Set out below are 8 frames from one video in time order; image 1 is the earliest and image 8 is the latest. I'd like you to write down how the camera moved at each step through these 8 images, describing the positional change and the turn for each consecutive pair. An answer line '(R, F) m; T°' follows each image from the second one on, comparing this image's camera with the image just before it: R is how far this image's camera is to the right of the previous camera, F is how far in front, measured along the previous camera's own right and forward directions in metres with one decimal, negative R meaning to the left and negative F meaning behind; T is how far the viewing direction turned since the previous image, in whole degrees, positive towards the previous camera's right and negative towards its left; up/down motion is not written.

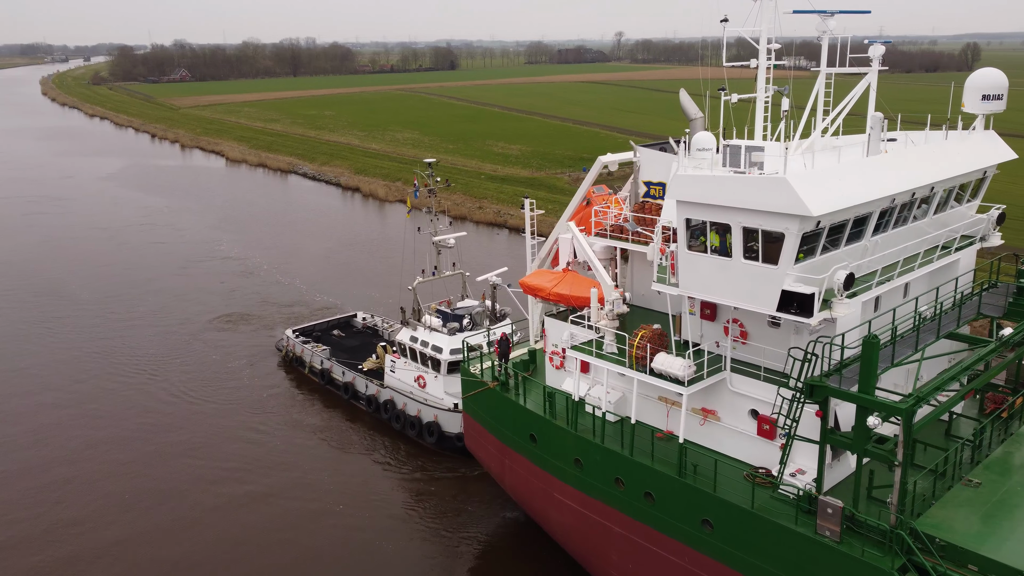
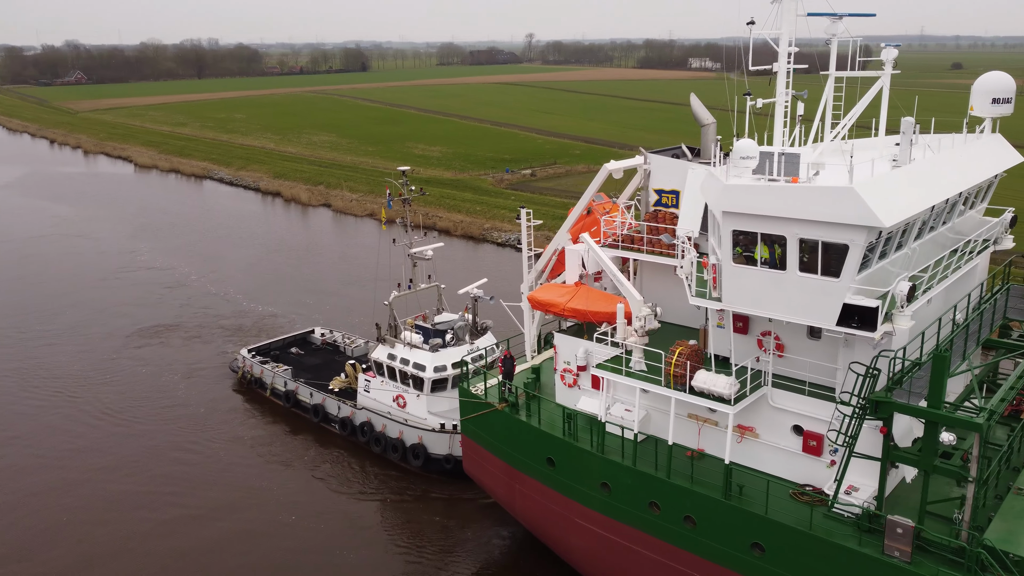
(-1.5, +0.8) m; +6°
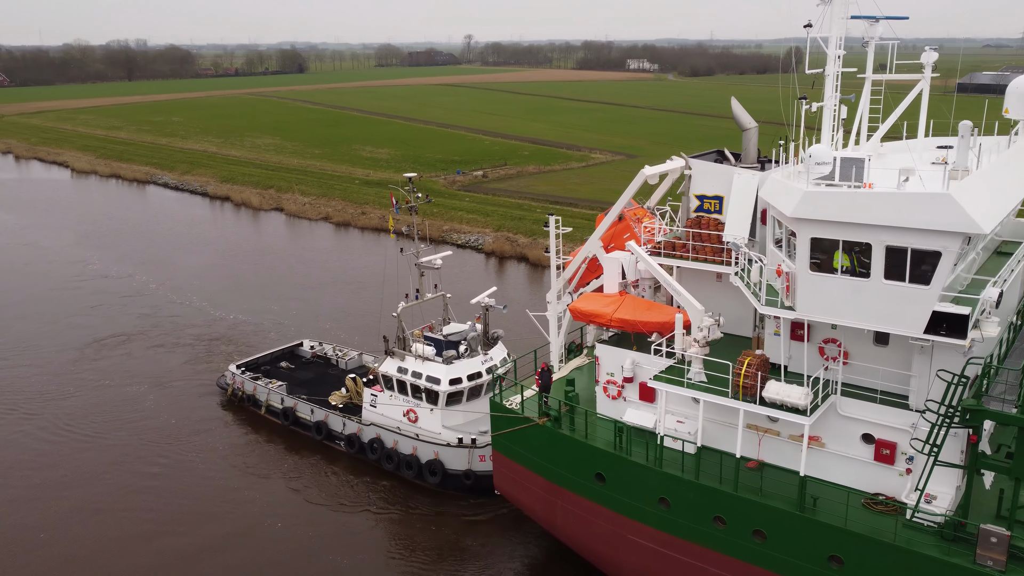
(-1.6, +0.5) m; +4°
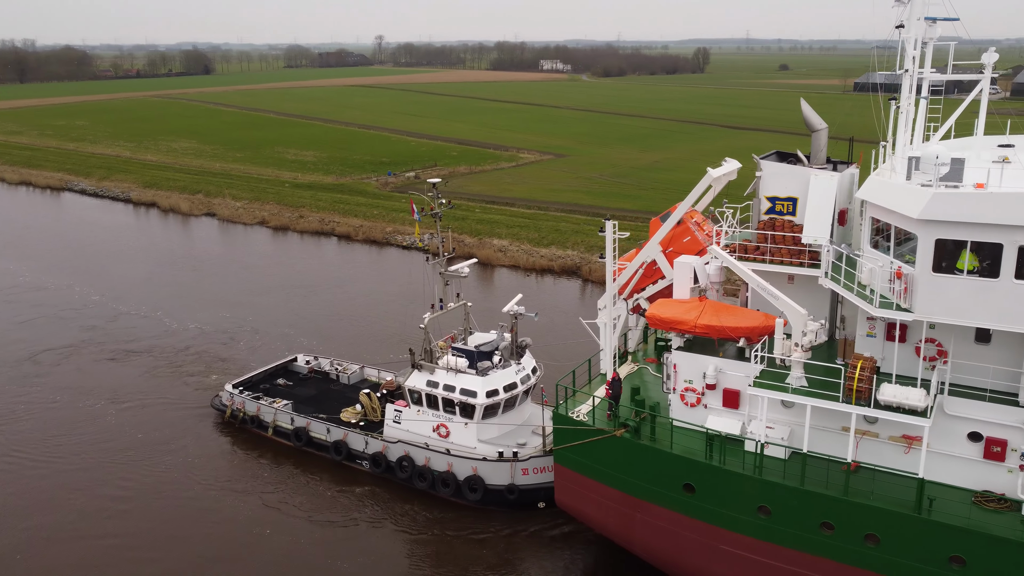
(-2.5, +0.6) m; +6°
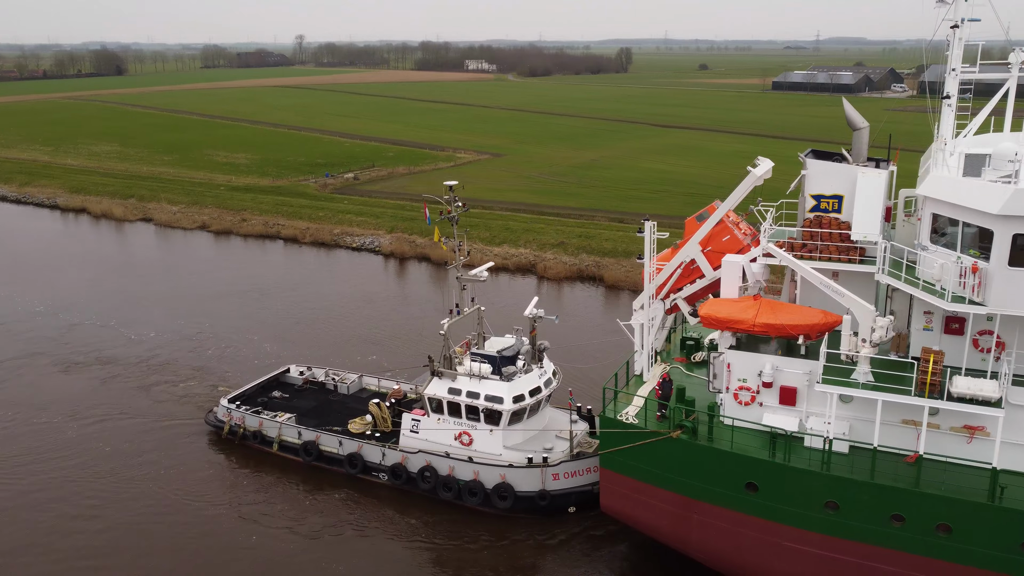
(-2.0, +0.4) m; +5°
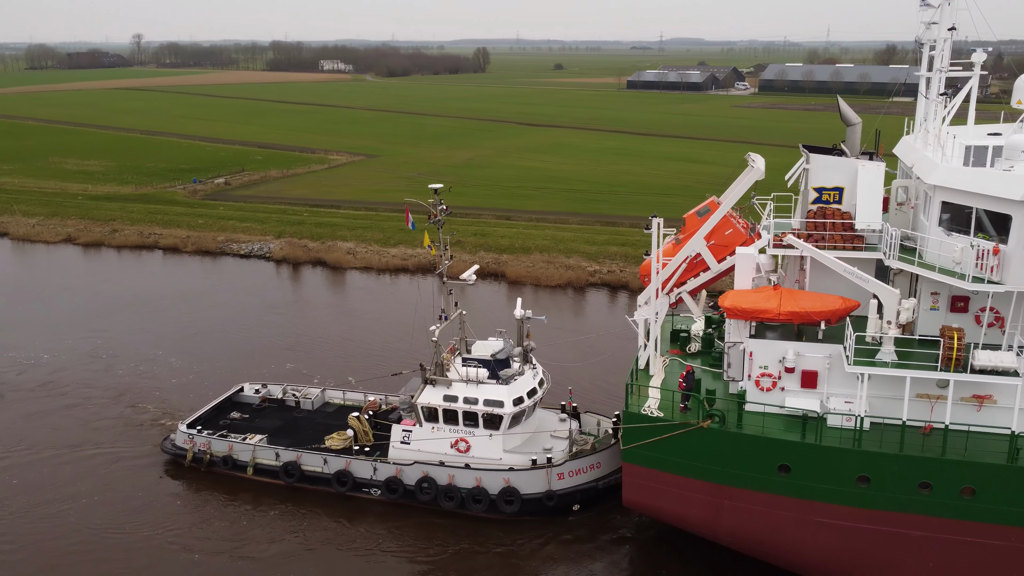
(-2.6, +0.4) m; +10°
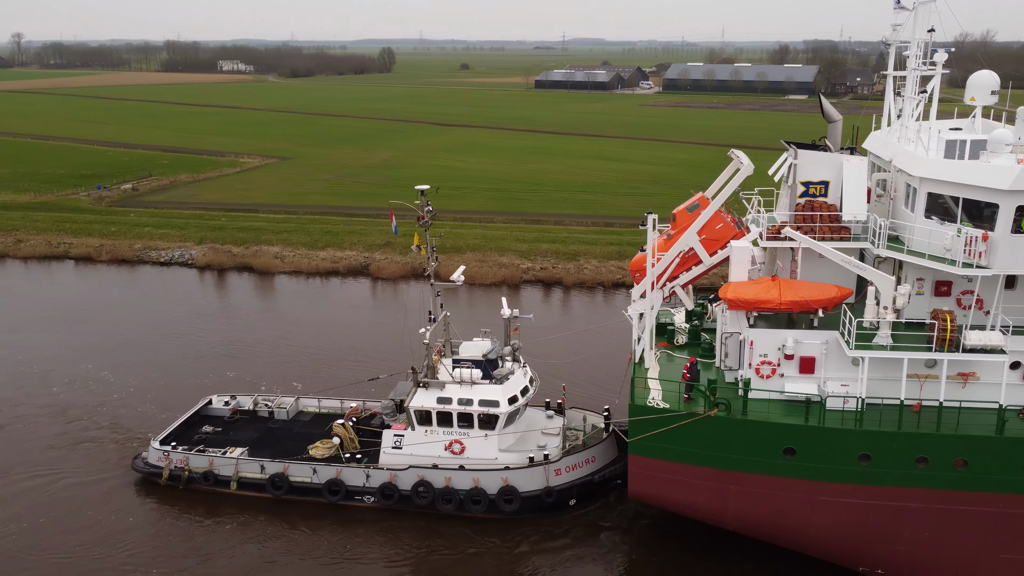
(-1.6, 0.0) m; +6°
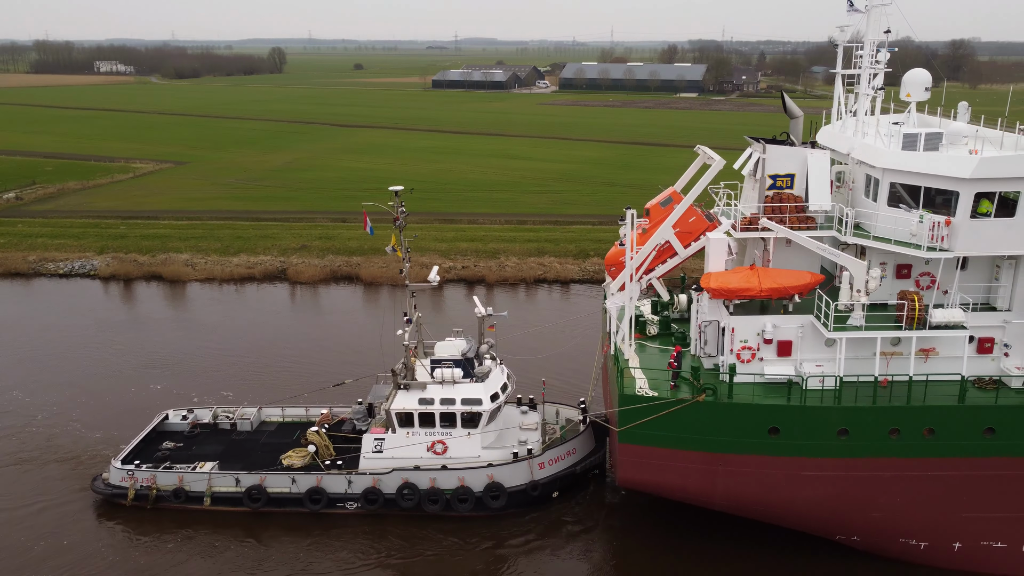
(-1.6, -0.1) m; +7°
